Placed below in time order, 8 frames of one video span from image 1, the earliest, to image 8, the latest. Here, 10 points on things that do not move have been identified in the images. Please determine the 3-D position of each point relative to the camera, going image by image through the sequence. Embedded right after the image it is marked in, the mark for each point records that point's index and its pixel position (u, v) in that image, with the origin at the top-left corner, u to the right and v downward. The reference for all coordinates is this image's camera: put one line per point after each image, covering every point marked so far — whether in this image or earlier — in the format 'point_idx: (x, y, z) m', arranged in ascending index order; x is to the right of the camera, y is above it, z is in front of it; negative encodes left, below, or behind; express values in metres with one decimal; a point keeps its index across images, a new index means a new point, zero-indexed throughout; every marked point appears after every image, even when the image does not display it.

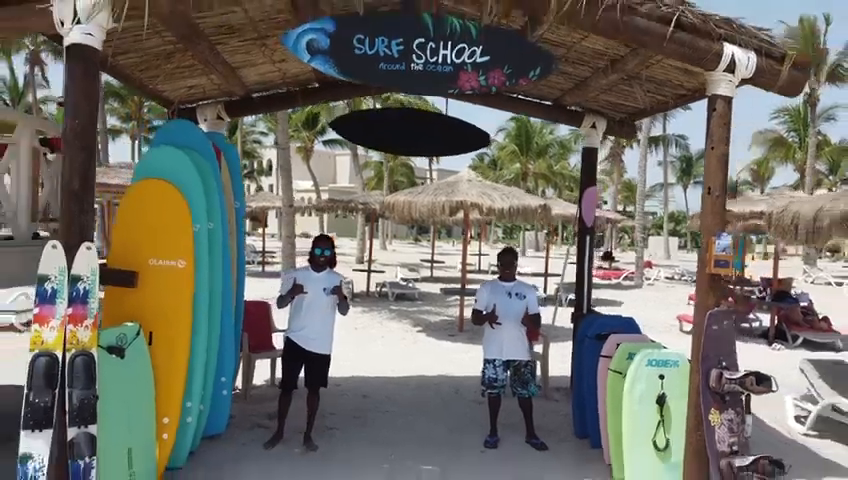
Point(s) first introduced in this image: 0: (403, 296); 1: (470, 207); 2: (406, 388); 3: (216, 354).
0: (-0.3, -0.7, +13.5) m
1: (+0.4, +0.3, +10.1) m
2: (-0.1, -0.9, +6.6) m
3: (-0.9, -0.5, +4.7) m
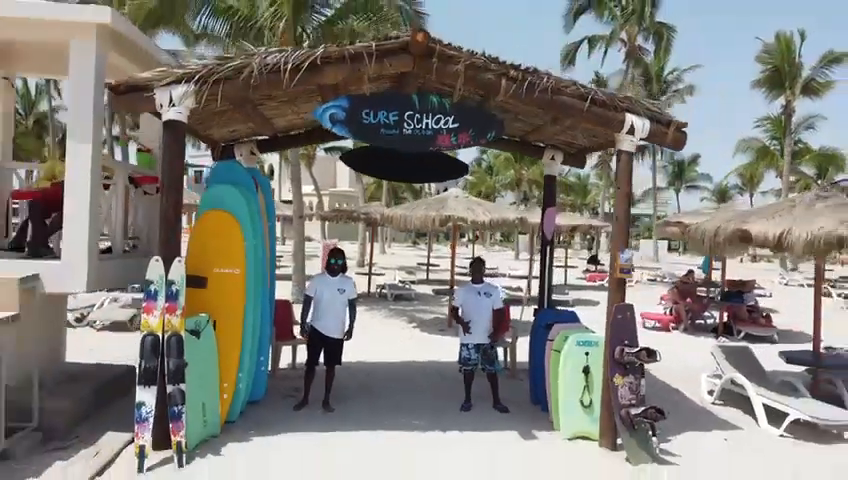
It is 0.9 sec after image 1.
0: (-0.3, -0.8, +15.1) m
1: (+0.4, +0.2, +11.6) m
2: (-0.2, -1.0, +8.2) m
3: (-1.0, -0.6, +6.2) m
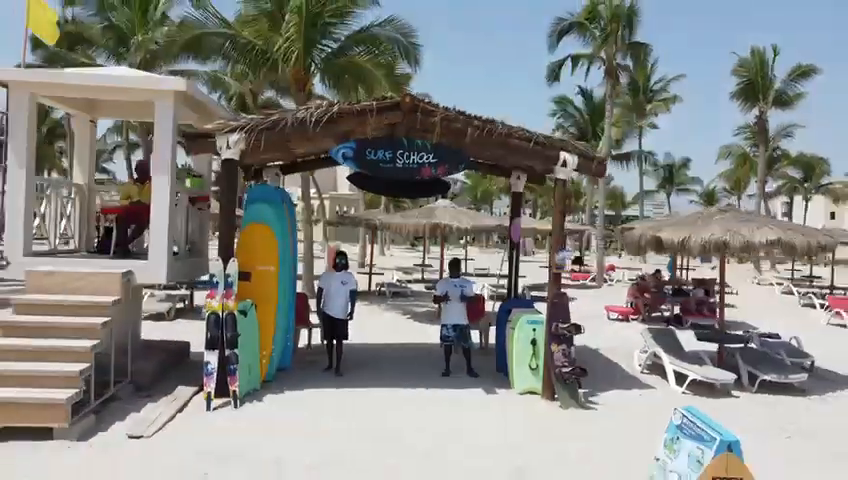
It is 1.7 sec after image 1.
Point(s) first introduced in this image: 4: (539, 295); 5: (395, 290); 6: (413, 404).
0: (-0.4, -0.9, +17.0) m
1: (+0.3, +0.2, +13.6) m
2: (-0.3, -1.1, +10.1) m
3: (-1.1, -0.6, +8.1) m
4: (+2.0, -0.9, +18.1) m
5: (-0.5, -0.8, +16.9) m
6: (-0.1, -1.1, +7.4) m
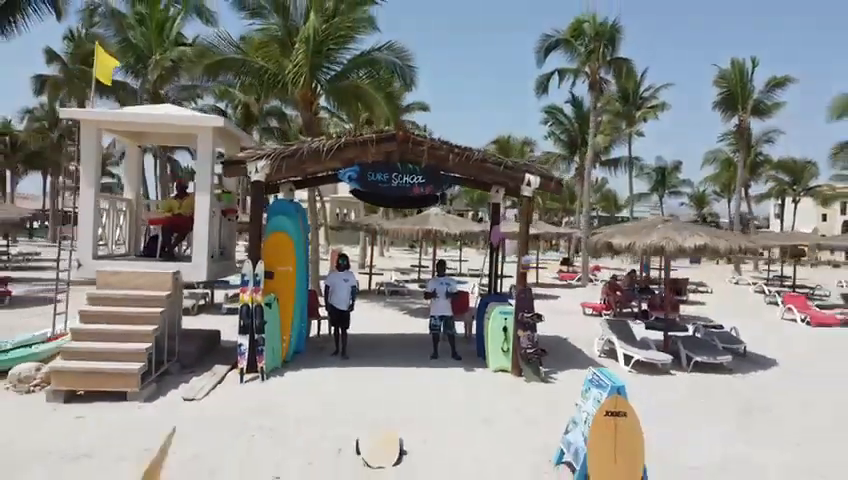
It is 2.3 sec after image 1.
0: (-0.5, -0.9, +18.7) m
1: (+0.2, +0.1, +15.3) m
2: (-0.3, -1.1, +11.8) m
3: (-1.2, -0.7, +9.8) m
4: (+1.9, -1.0, +19.8) m
5: (-0.6, -0.9, +18.6) m
6: (-0.2, -1.2, +9.0) m
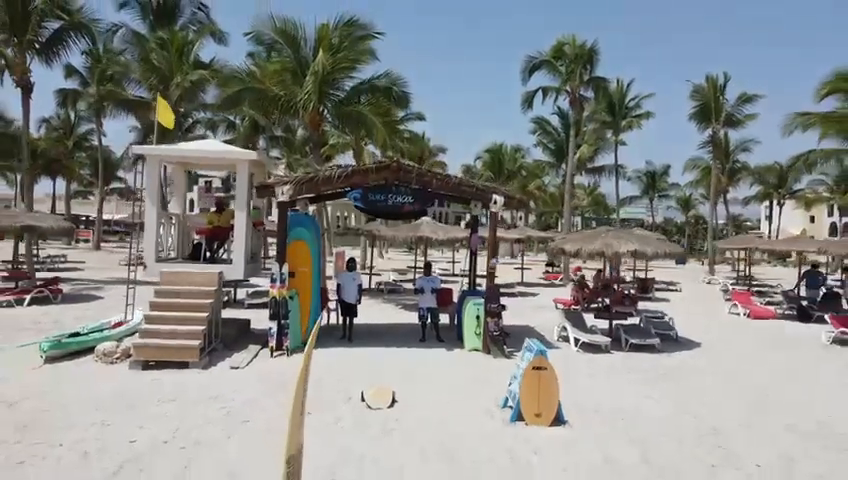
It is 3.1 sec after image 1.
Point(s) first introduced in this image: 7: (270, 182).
0: (-0.6, -1.0, +21.2) m
1: (+0.1, 0.0, +17.7) m
2: (-0.5, -1.2, +14.3) m
3: (-1.3, -0.7, +12.3) m
4: (+1.8, -1.1, +22.3) m
5: (-0.7, -1.0, +21.1) m
6: (-0.3, -1.3, +11.5) m
7: (-1.7, +0.6, +11.5) m
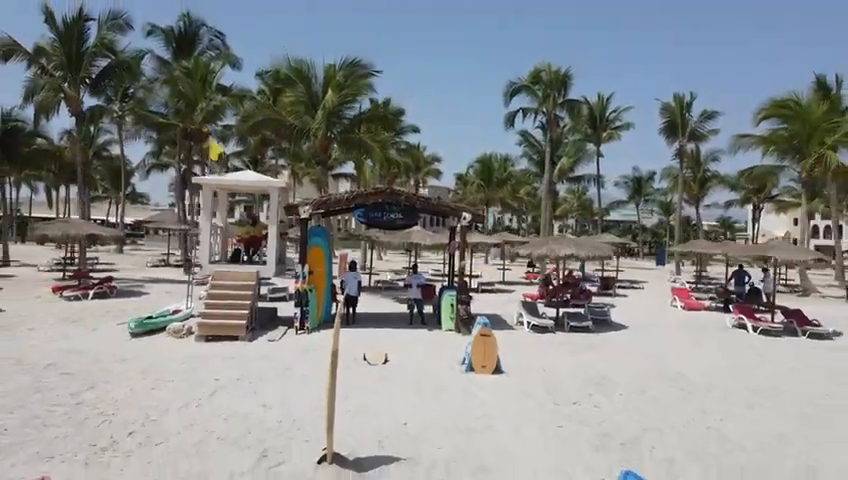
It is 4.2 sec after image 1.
0: (-0.8, -1.1, +24.8) m
1: (-0.1, -0.1, +21.4) m
2: (-0.7, -1.3, +18.0) m
3: (-1.5, -0.8, +16.0) m
4: (+1.6, -1.2, +26.0) m
5: (-0.9, -1.1, +24.8) m
6: (-0.5, -1.4, +15.2) m
7: (-1.9, +0.5, +15.2) m
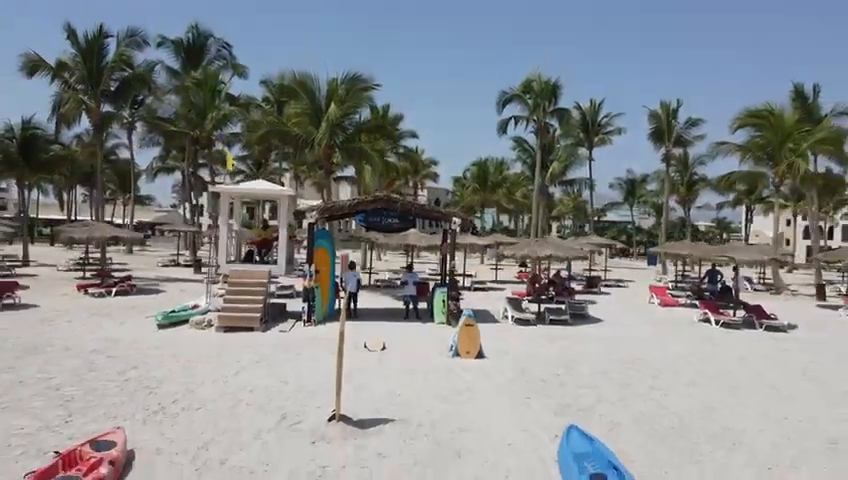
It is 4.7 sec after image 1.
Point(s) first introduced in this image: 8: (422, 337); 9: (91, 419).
0: (-0.9, -1.2, +26.6) m
1: (-0.2, -0.1, +23.2) m
2: (-0.8, -1.3, +19.7) m
3: (-1.6, -0.9, +17.8) m
4: (+1.5, -1.2, +27.8) m
5: (-1.0, -1.1, +26.5) m
6: (-0.6, -1.4, +17.0) m
7: (-2.0, +0.5, +17.0) m
8: (0.0, -1.4, +15.3) m
9: (-2.8, -1.5, +8.7) m
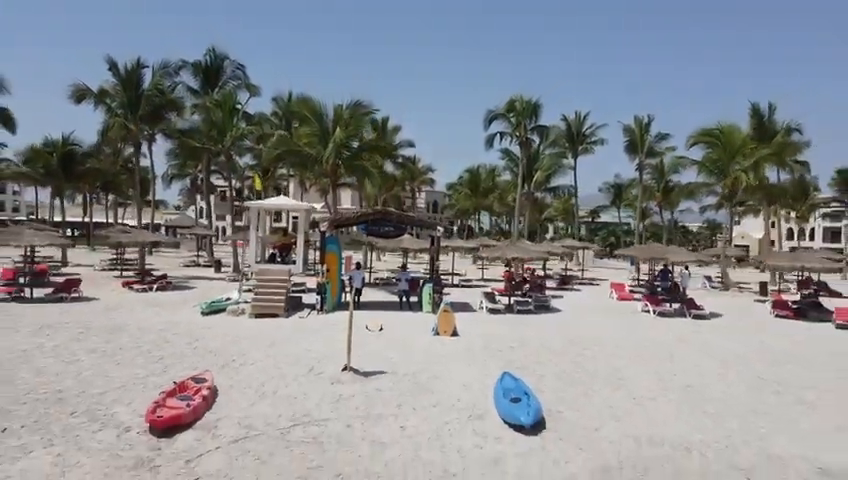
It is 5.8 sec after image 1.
0: (-1.1, -1.3, +30.7) m
1: (-0.4, -0.2, +27.3) m
2: (-1.0, -1.4, +23.8) m
3: (-1.8, -1.0, +21.8) m
4: (+1.3, -1.3, +31.8) m
5: (-1.2, -1.2, +30.6) m
6: (-0.8, -1.5, +21.0) m
7: (-2.2, +0.4, +21.0) m
8: (-0.2, -1.5, +19.3) m
9: (-3.0, -1.6, +12.8) m
